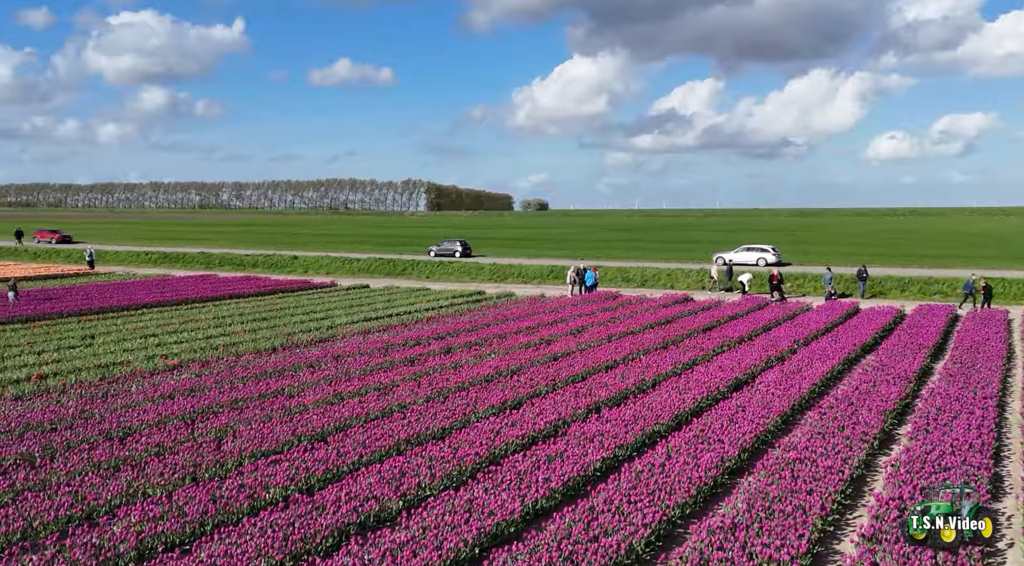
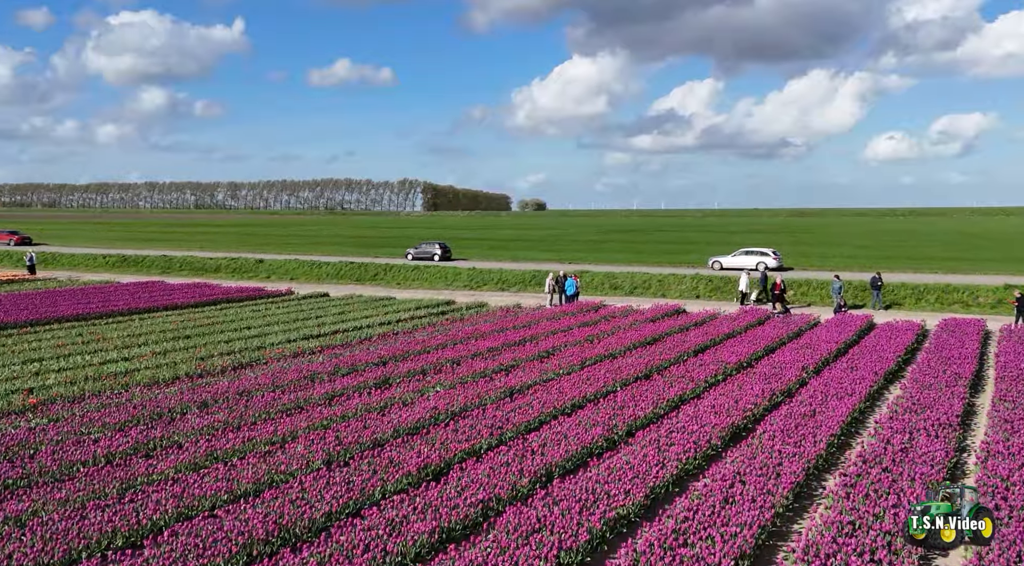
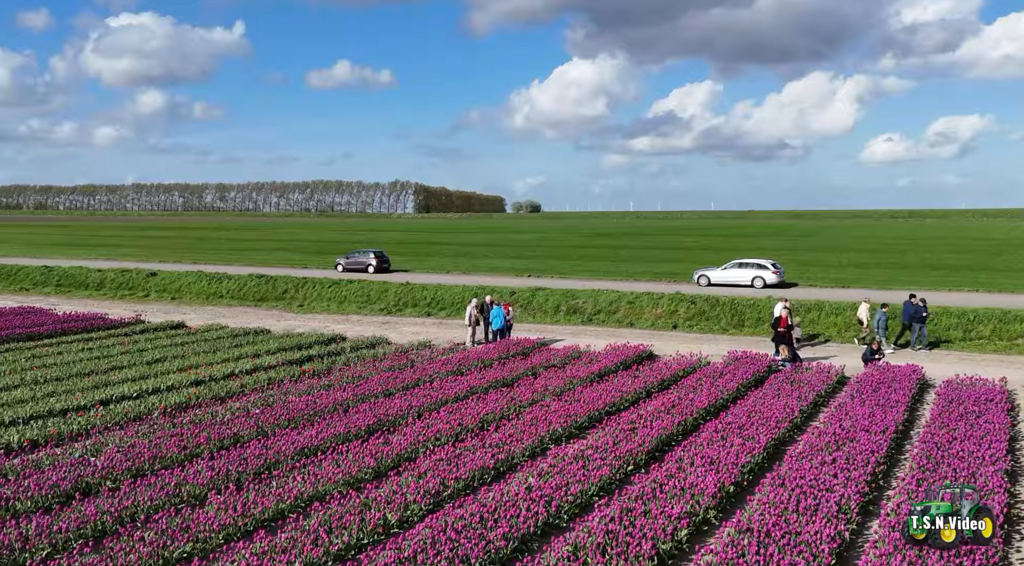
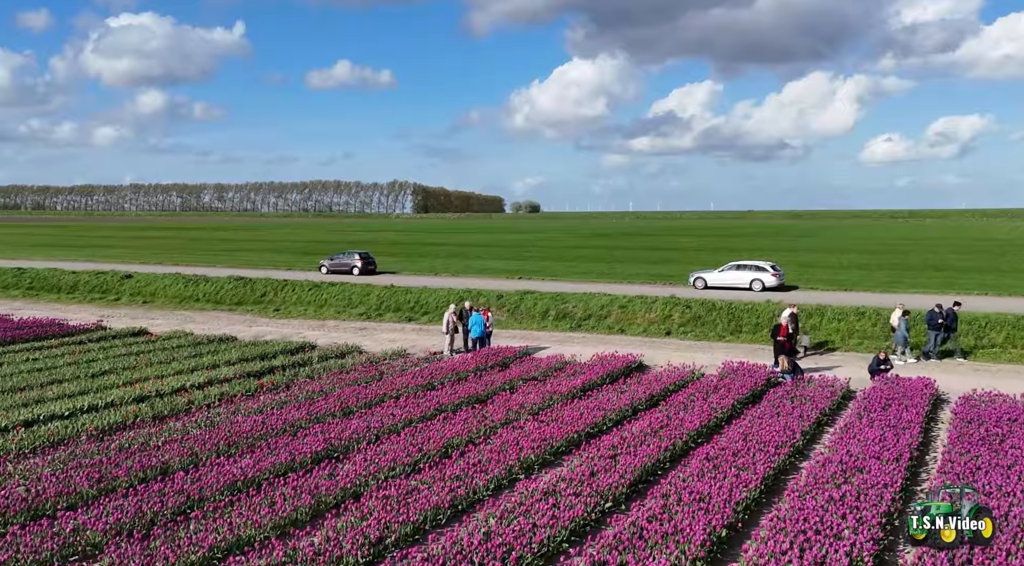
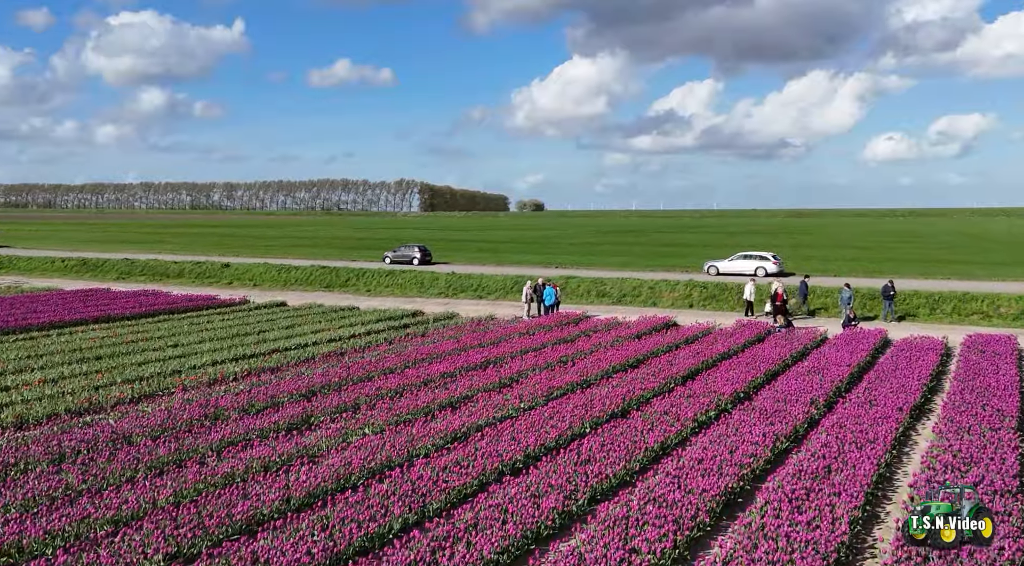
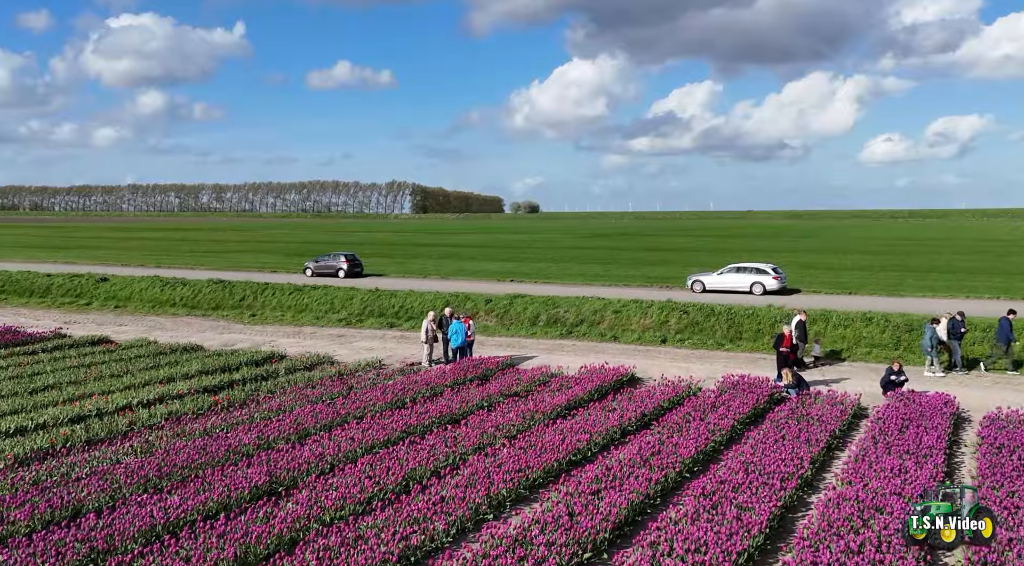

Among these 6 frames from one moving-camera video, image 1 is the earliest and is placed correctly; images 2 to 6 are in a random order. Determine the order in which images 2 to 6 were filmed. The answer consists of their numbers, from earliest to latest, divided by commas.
2, 5, 3, 4, 6
